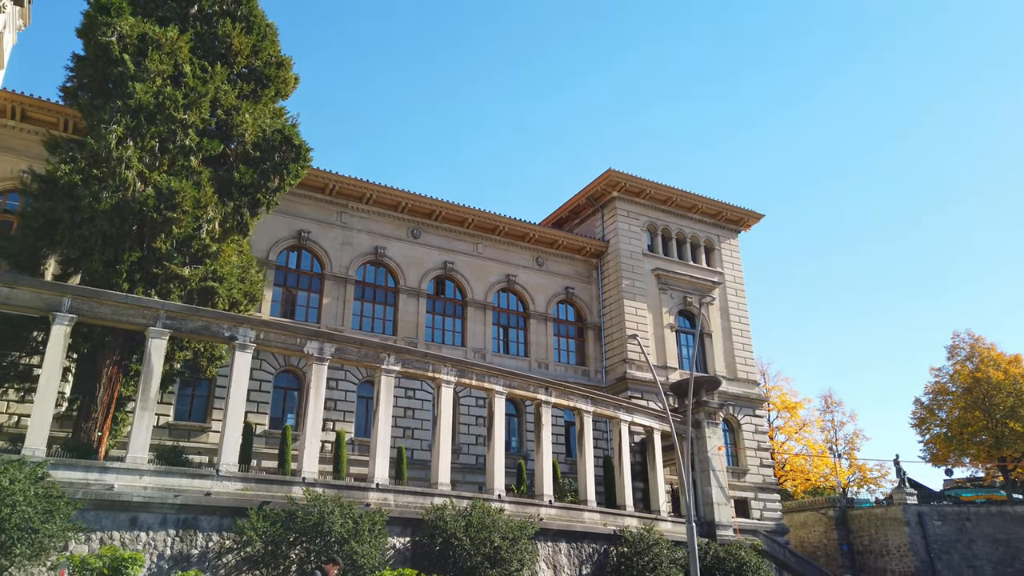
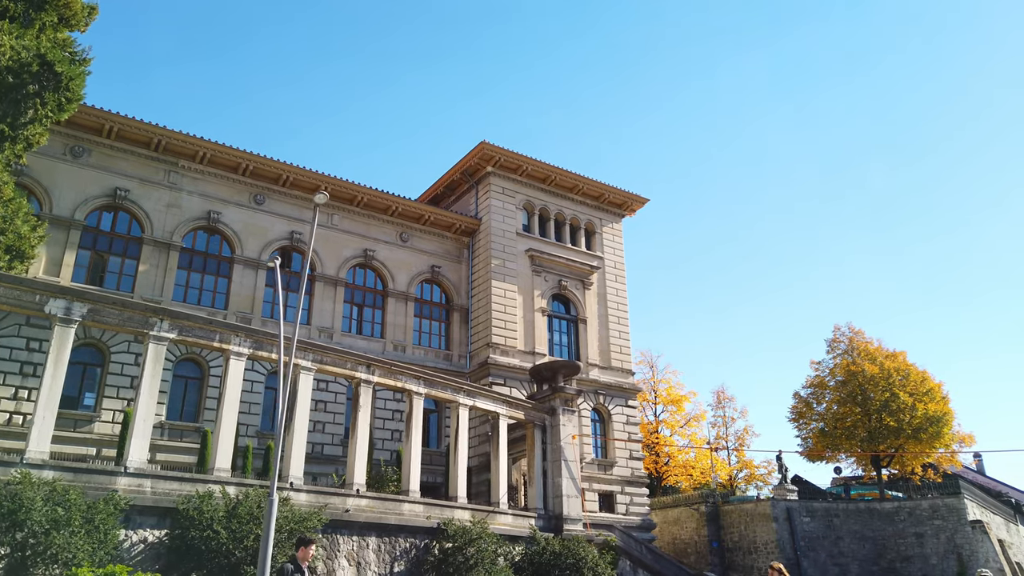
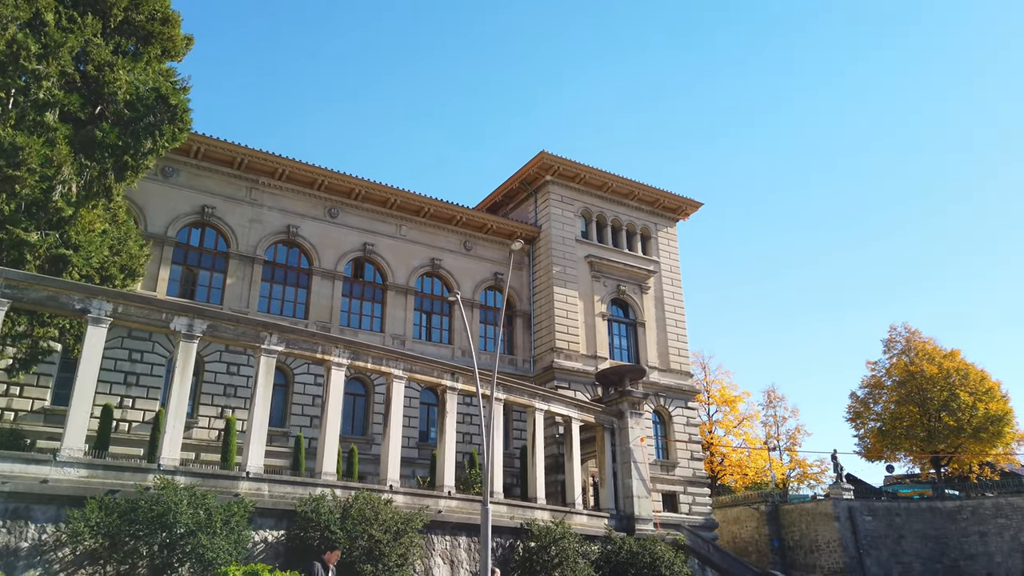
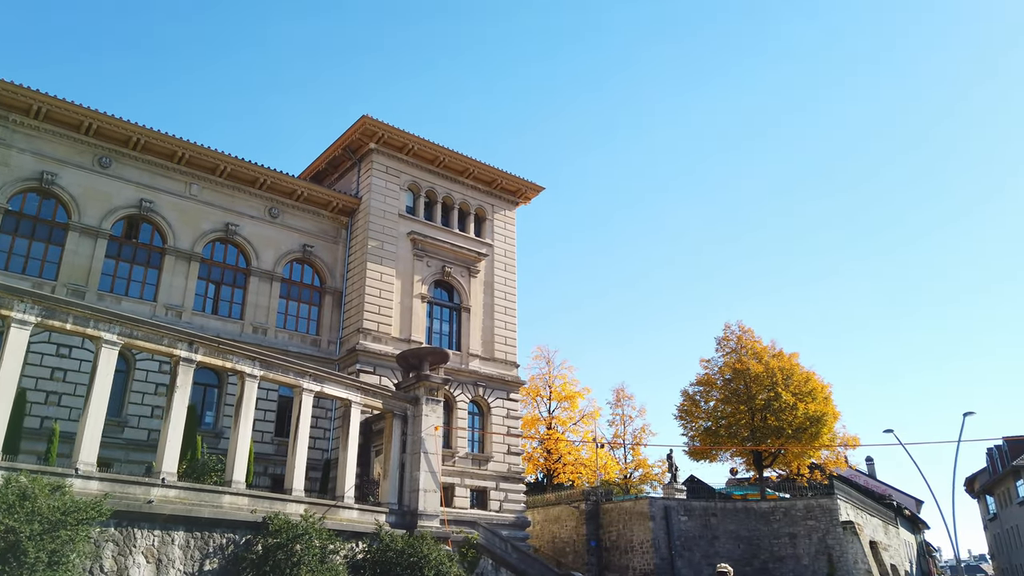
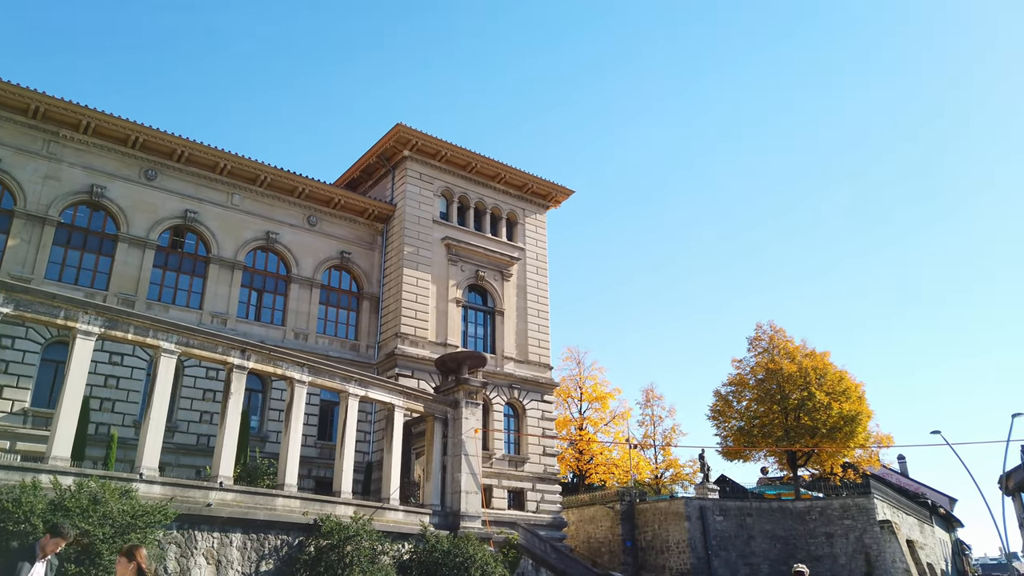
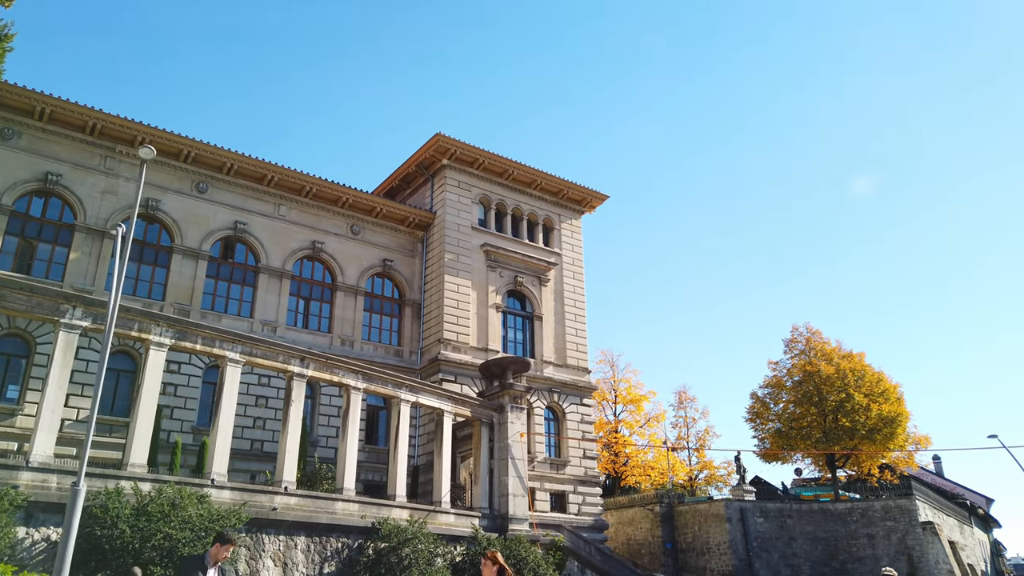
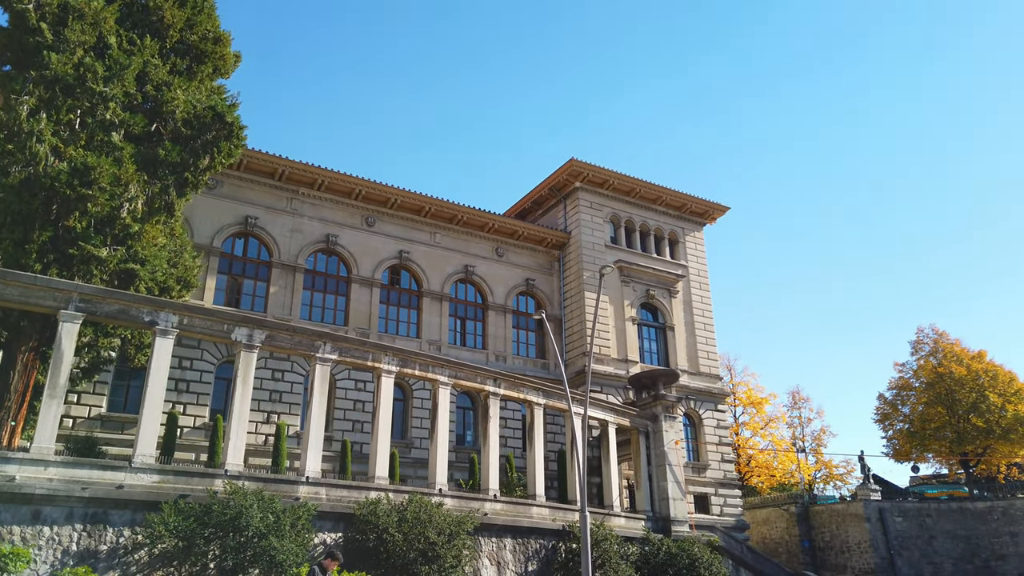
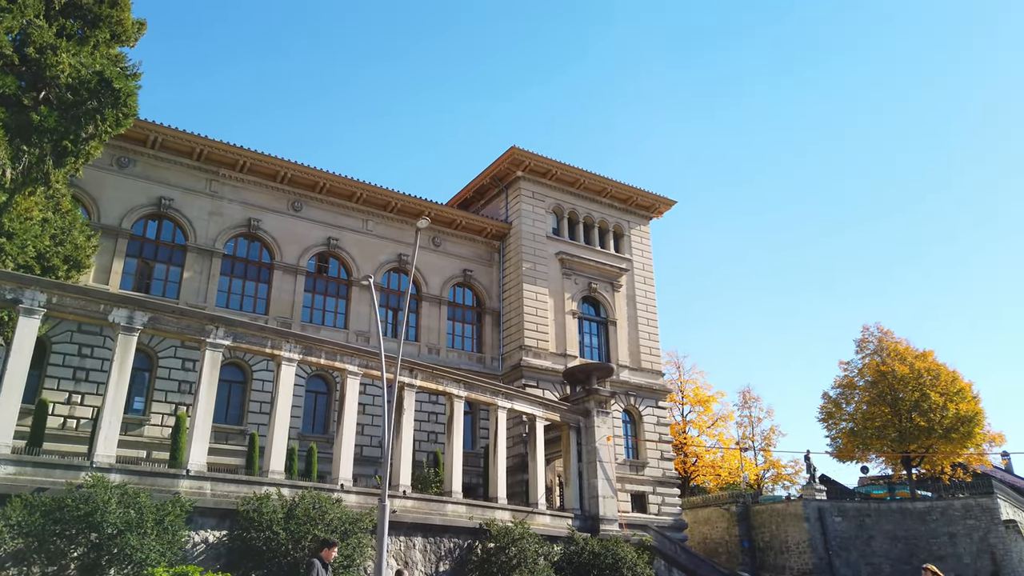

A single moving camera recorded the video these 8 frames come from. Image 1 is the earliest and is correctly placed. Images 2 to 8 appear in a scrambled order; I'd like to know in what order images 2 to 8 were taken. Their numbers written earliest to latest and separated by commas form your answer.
7, 3, 8, 2, 6, 5, 4
